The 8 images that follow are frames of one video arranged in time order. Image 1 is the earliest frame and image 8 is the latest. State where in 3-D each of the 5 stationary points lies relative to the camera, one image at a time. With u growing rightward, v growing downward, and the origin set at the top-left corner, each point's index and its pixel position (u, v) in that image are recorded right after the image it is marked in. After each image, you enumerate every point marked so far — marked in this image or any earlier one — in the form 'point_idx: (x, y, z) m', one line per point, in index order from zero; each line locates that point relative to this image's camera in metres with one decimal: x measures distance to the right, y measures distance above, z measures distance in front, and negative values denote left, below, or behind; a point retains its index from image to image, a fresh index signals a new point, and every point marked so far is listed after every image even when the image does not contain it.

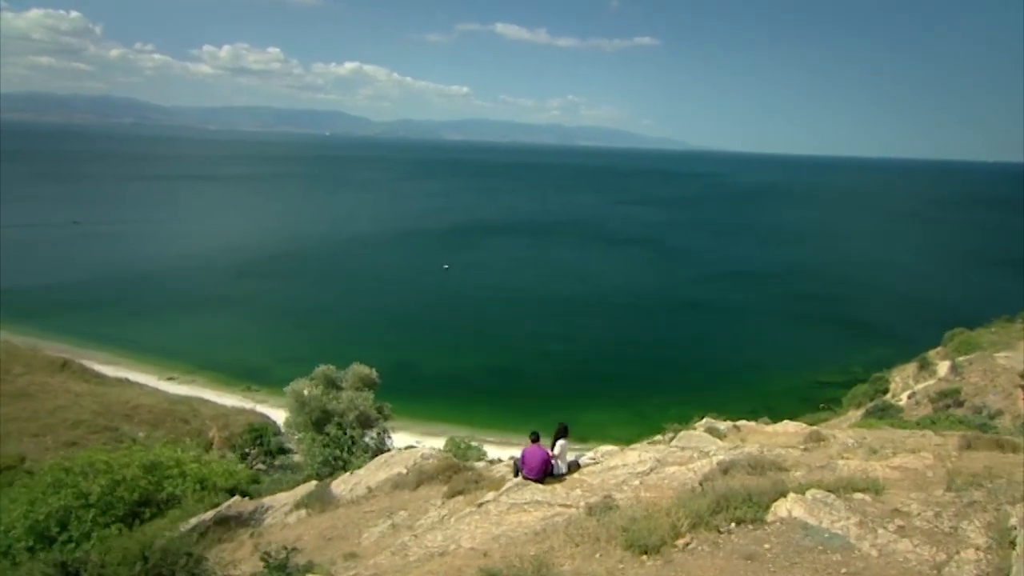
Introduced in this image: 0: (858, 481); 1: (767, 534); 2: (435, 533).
0: (+4.9, -2.8, +10.3) m
1: (+3.2, -3.1, +9.2) m
2: (-1.4, -4.4, +12.8) m
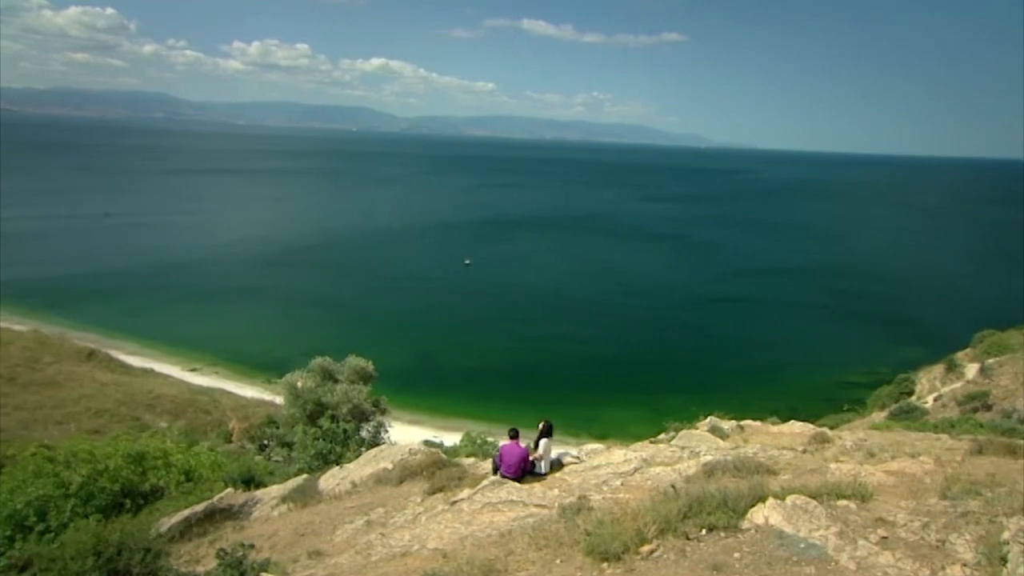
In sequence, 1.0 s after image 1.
0: (+4.4, -2.7, +9.6) m
1: (+2.7, -3.0, +8.5) m
2: (-1.8, -4.2, +12.2) m
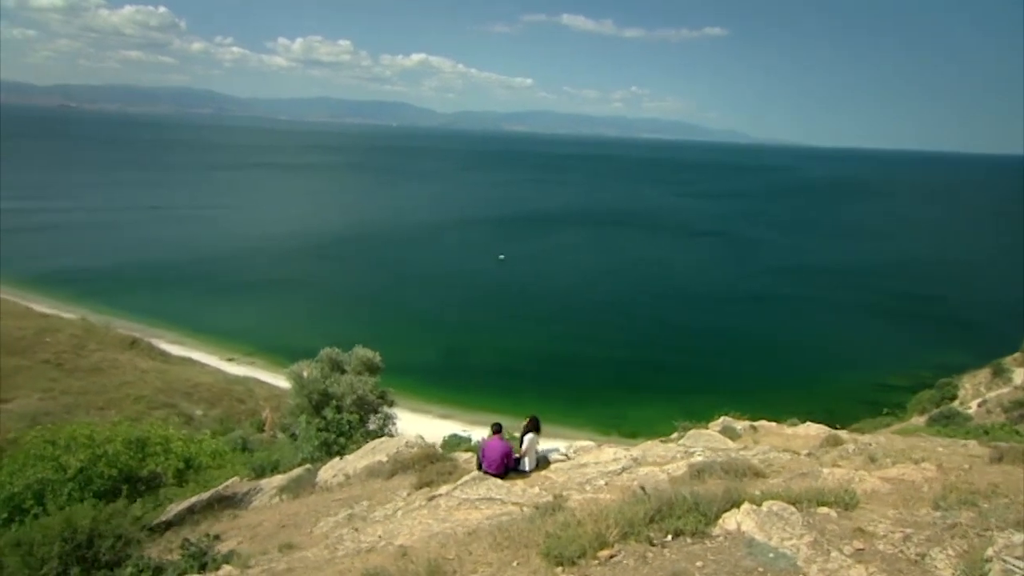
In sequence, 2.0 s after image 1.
0: (+3.9, -2.5, +8.9) m
1: (+2.1, -2.9, +7.9) m
2: (-2.2, -3.9, +11.9) m
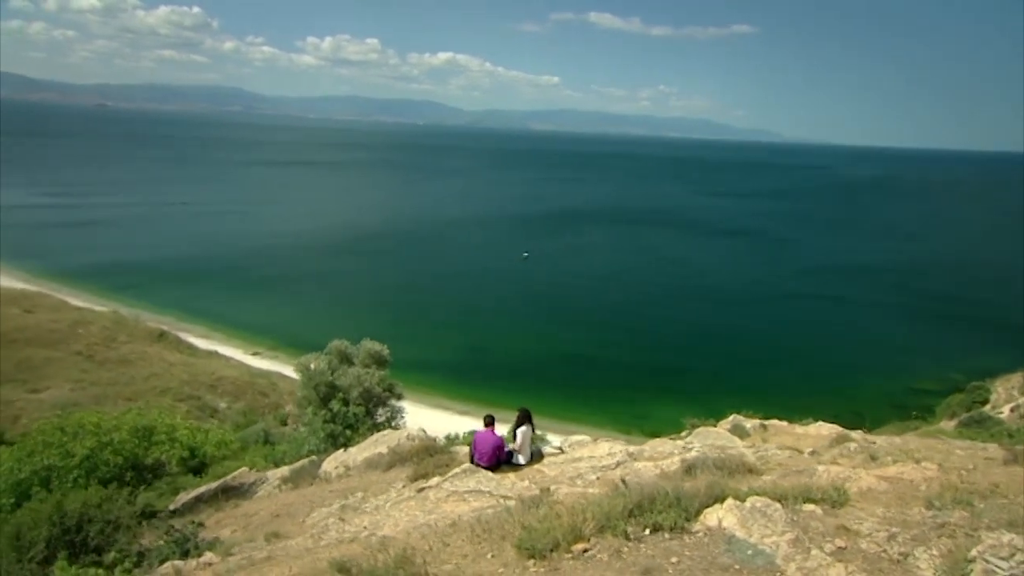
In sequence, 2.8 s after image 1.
0: (+3.6, -2.4, +8.6) m
1: (+1.8, -2.7, +7.6) m
2: (-2.4, -3.8, +11.8) m
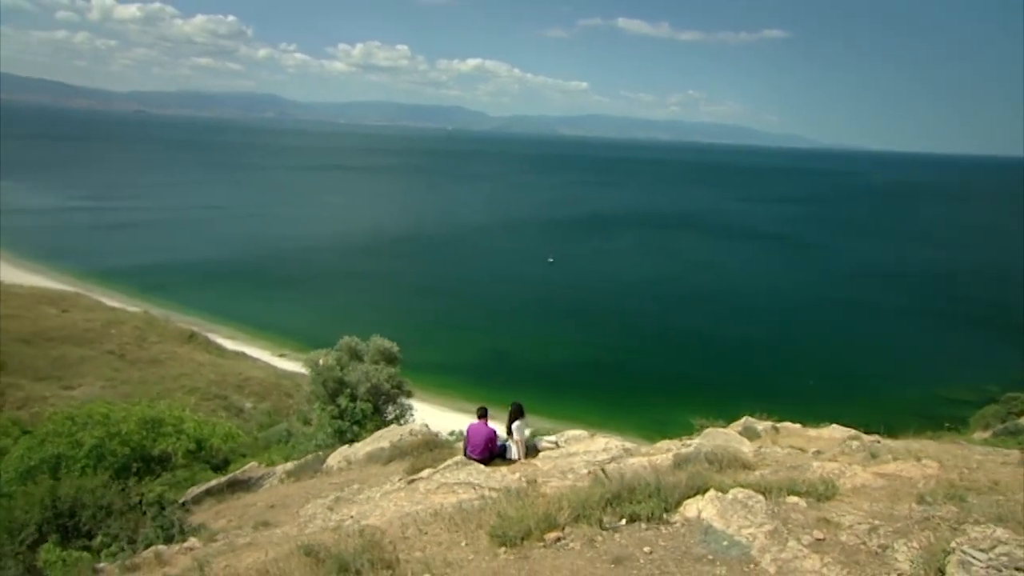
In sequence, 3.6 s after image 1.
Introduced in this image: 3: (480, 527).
0: (+3.3, -2.3, +8.3) m
1: (+1.5, -2.5, +7.4) m
2: (-2.6, -3.6, +11.7) m
3: (-0.4, -2.7, +8.3) m
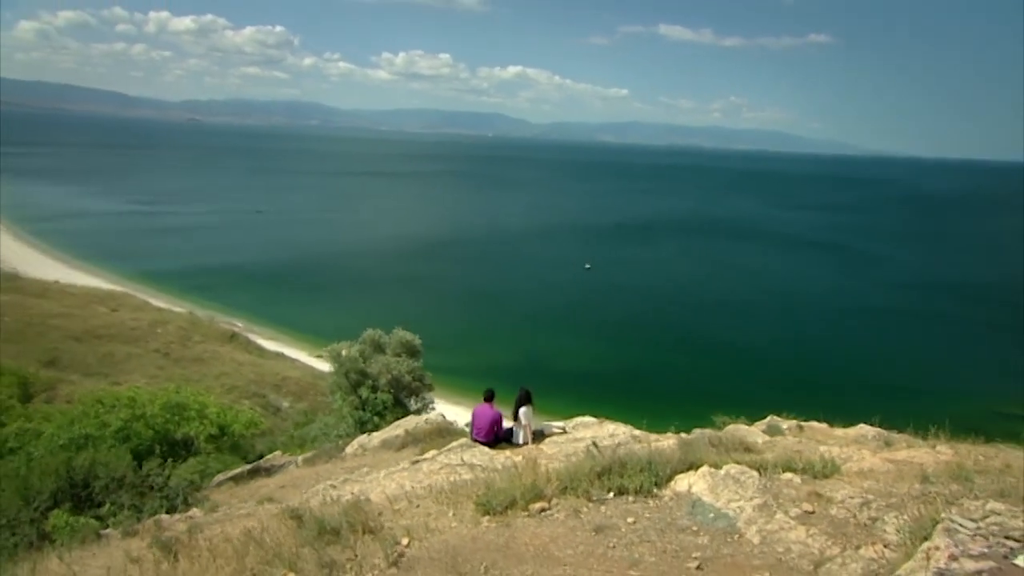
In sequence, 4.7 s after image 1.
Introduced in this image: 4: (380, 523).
0: (+3.2, -2.0, +8.0) m
1: (+1.3, -2.2, +7.2) m
2: (-2.5, -3.2, +11.7) m
3: (-0.5, -2.4, +8.2) m
4: (-1.3, -2.4, +7.4) m
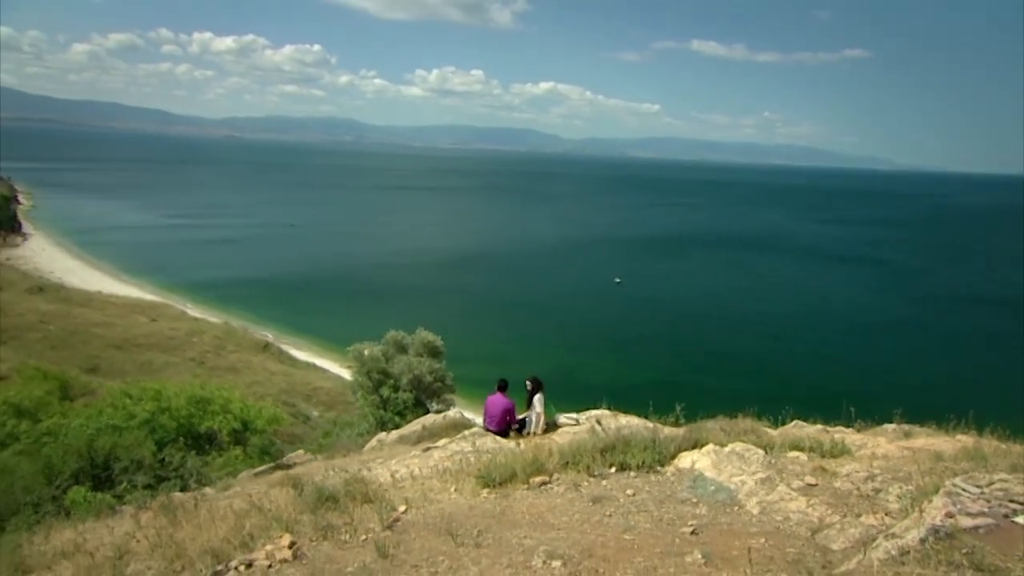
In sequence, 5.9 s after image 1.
0: (+3.2, -1.7, +7.8) m
1: (+1.3, -1.9, +7.1) m
2: (-2.3, -3.0, +11.7) m
3: (-0.5, -2.1, +8.2) m
4: (-1.3, -2.1, +7.4) m
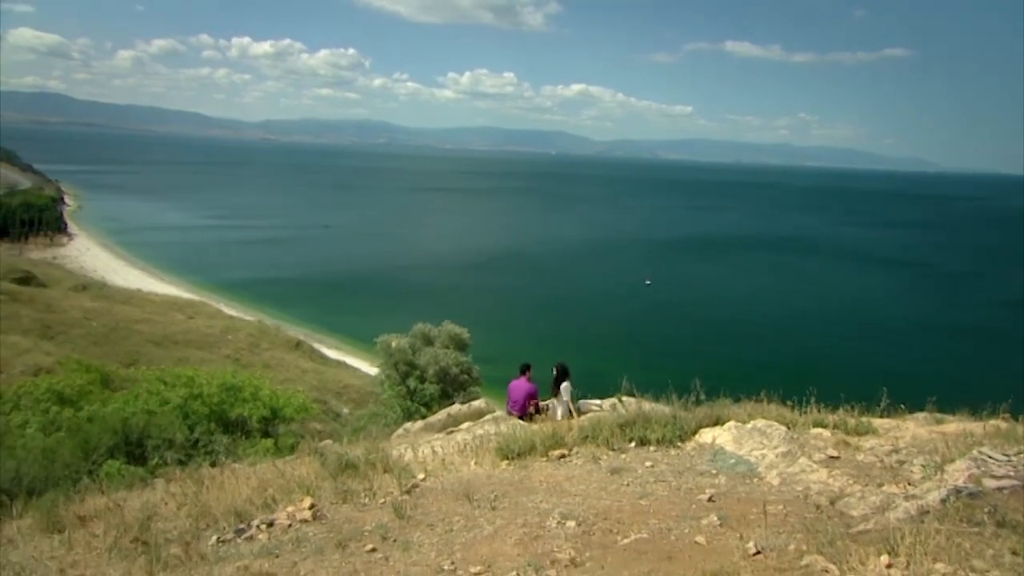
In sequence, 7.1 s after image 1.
0: (+3.5, -1.5, +7.7) m
1: (+1.5, -1.6, +7.1) m
2: (-2.0, -2.7, +11.8) m
3: (-0.2, -1.8, +8.2) m
4: (-1.1, -1.8, +7.5) m
